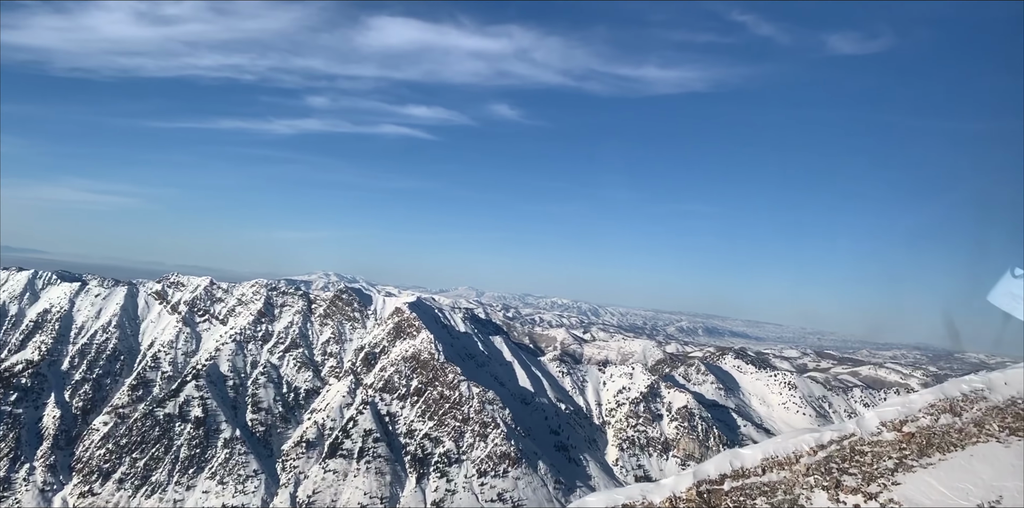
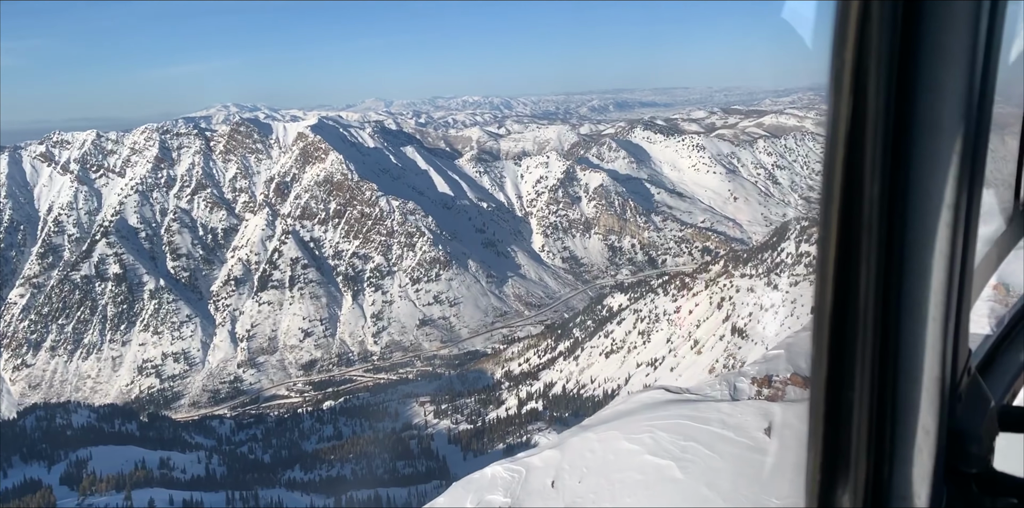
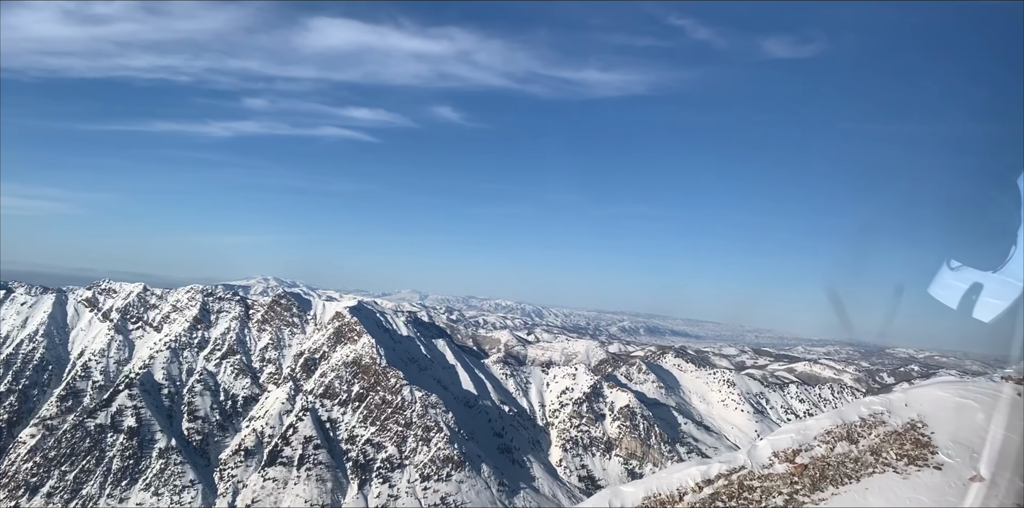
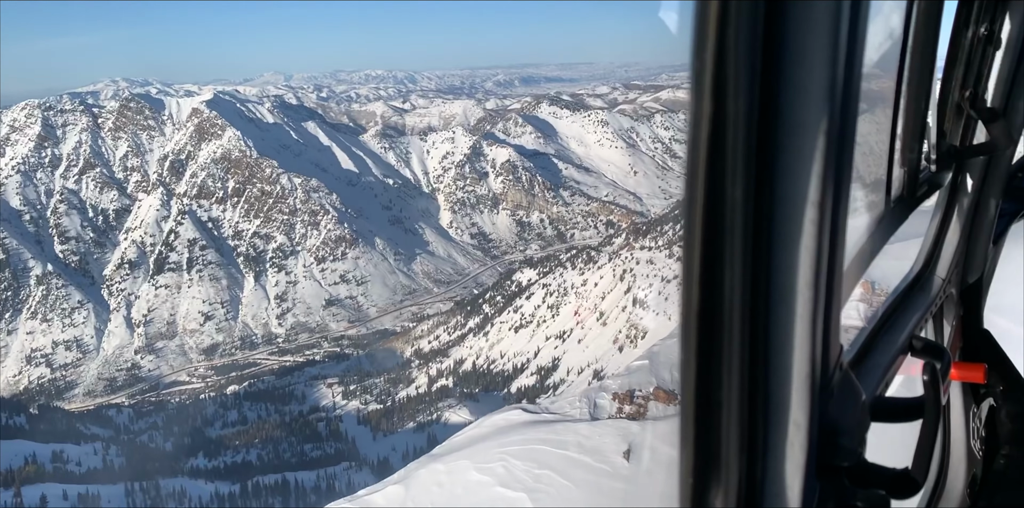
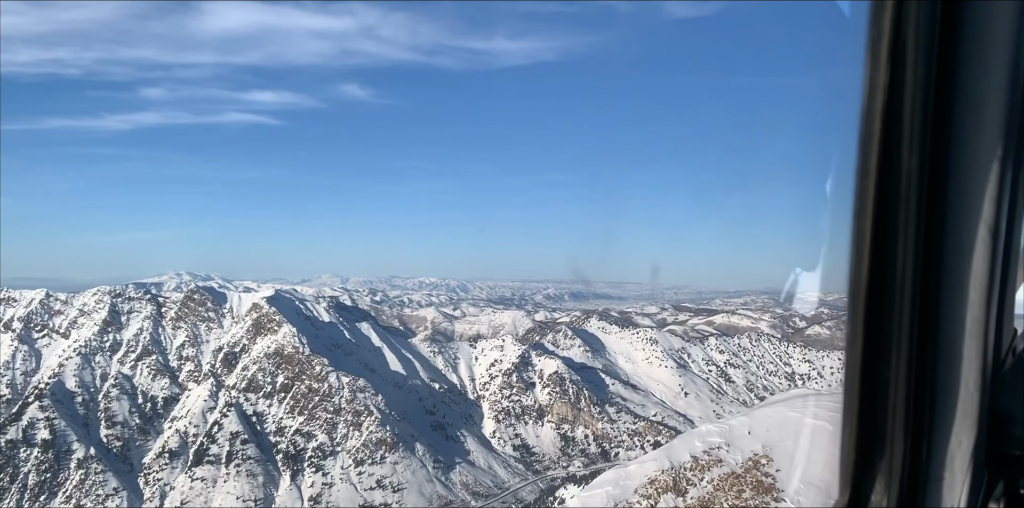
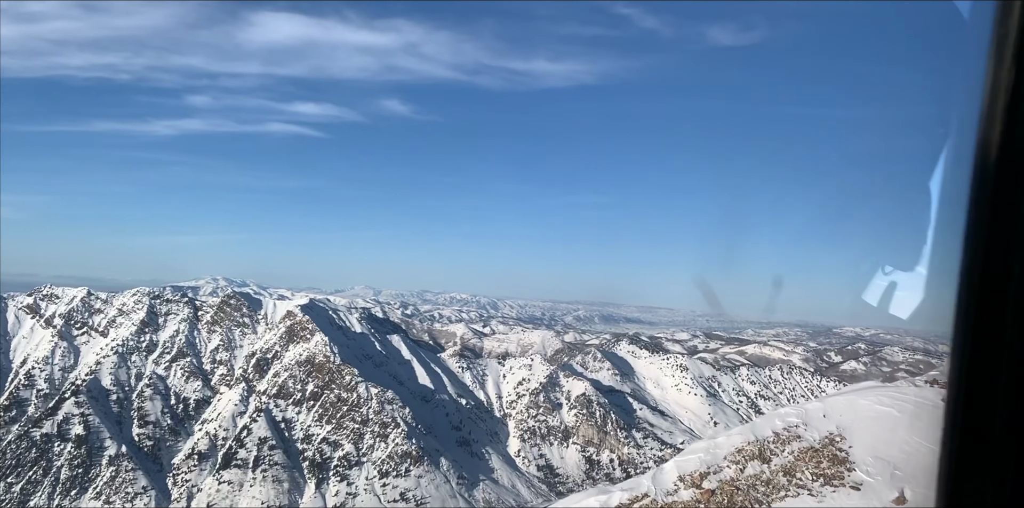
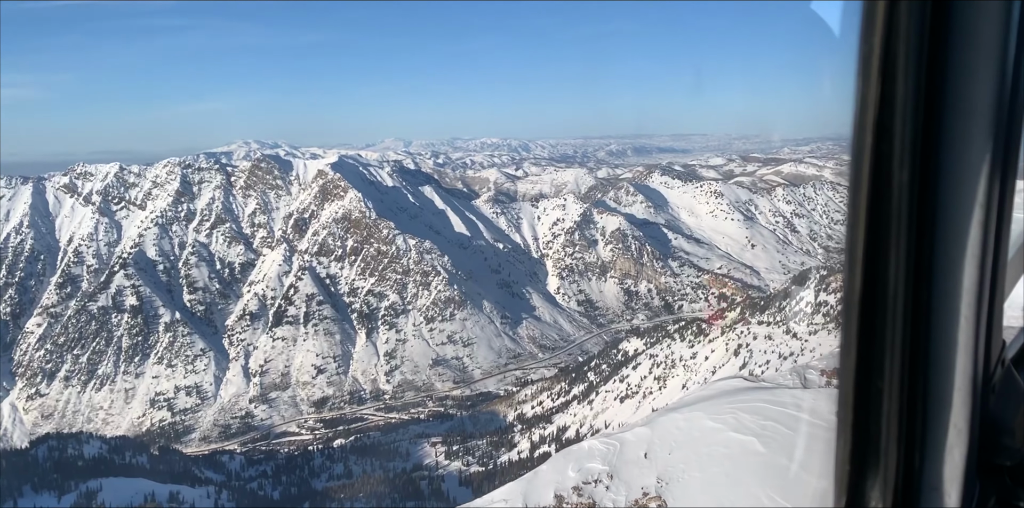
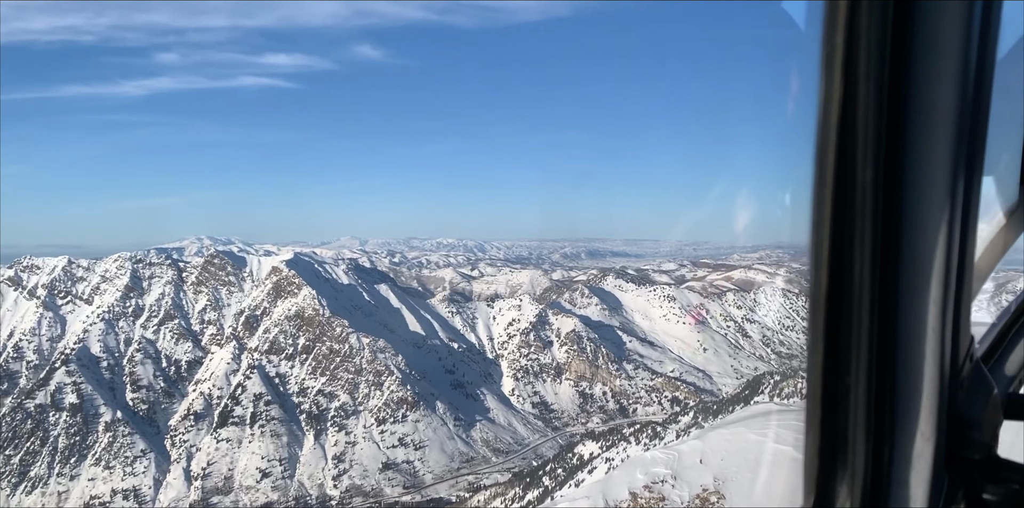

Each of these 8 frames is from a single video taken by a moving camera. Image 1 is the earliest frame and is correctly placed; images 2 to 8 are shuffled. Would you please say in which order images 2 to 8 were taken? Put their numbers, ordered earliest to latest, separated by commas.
3, 6, 5, 8, 7, 2, 4
